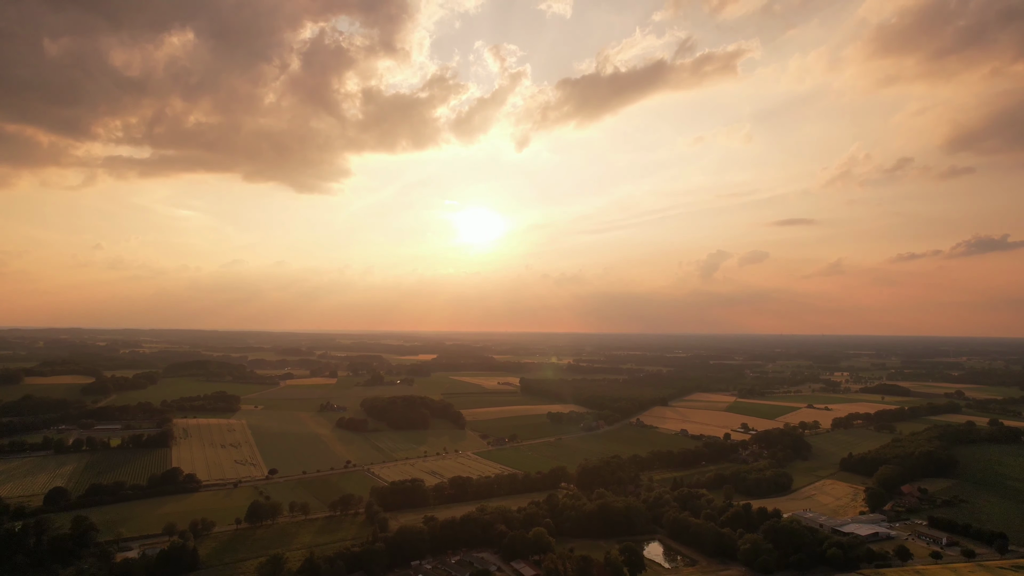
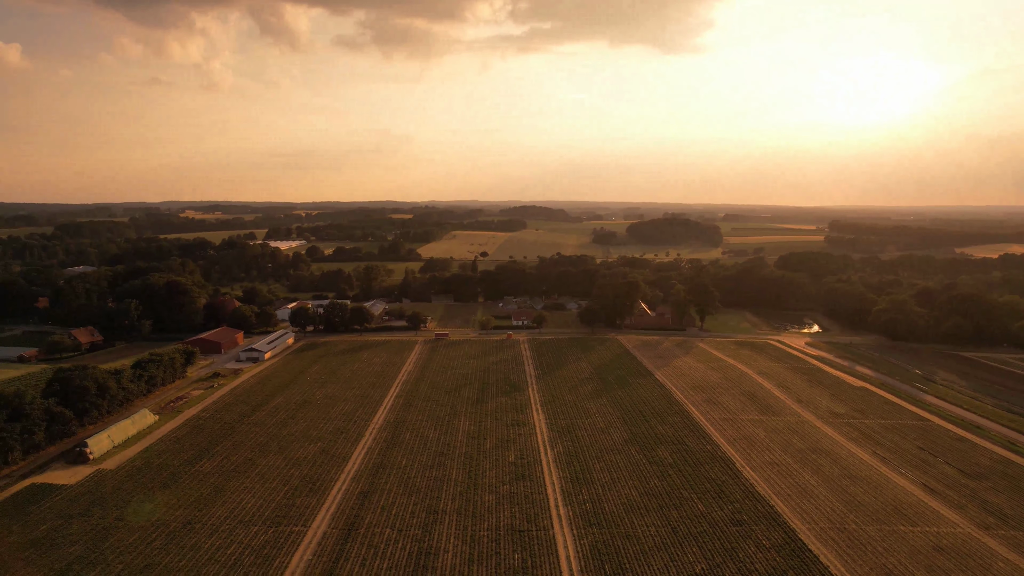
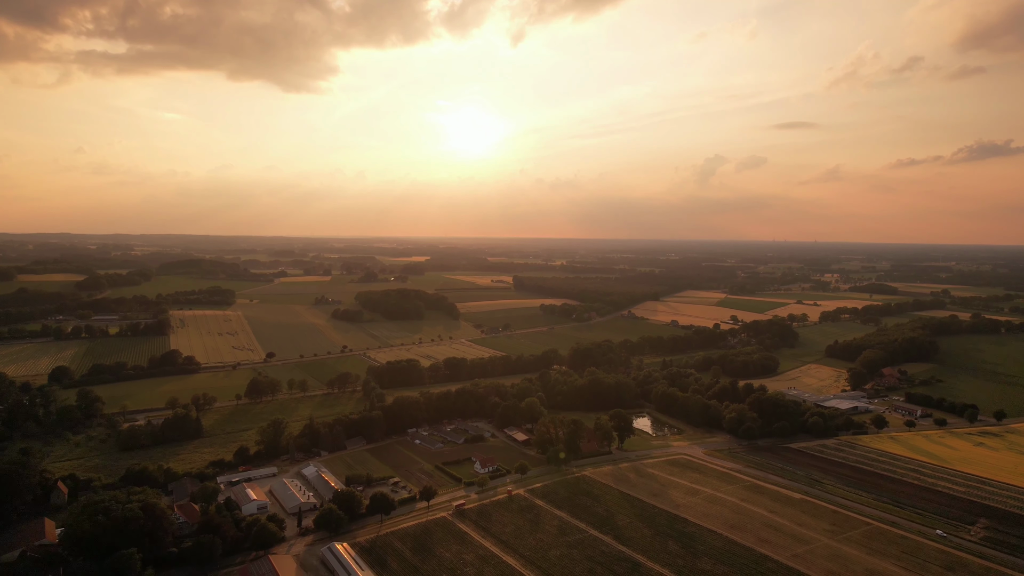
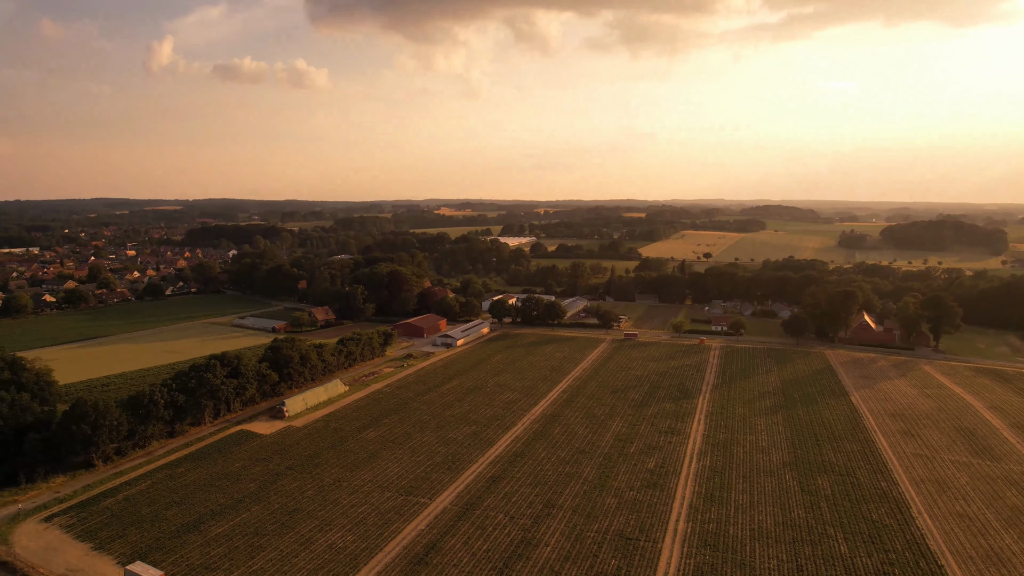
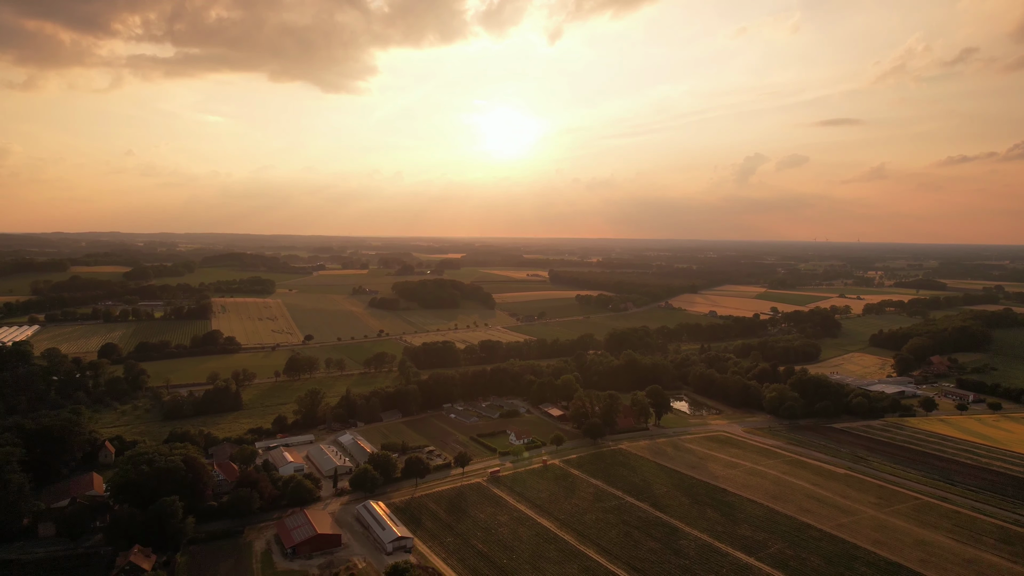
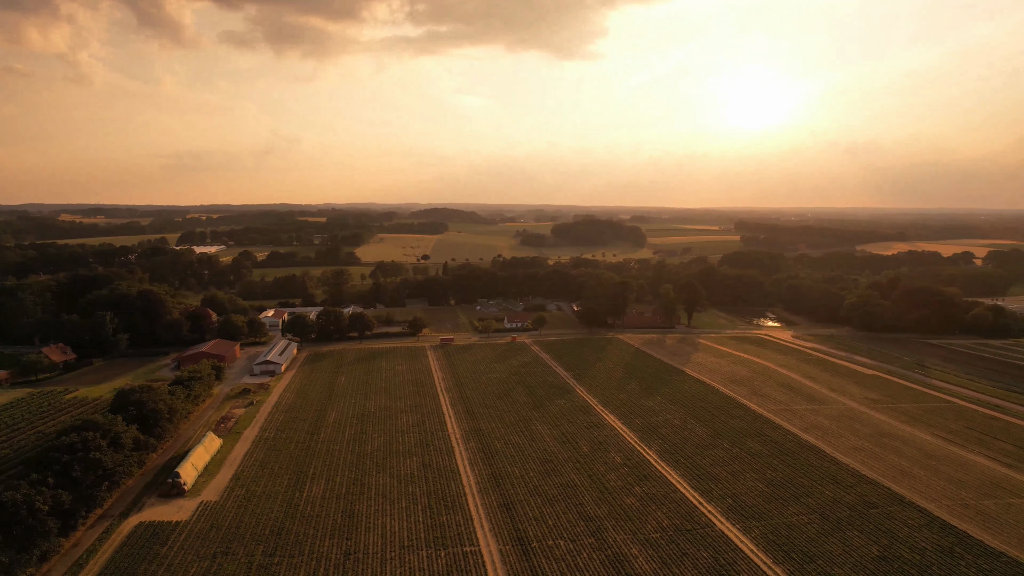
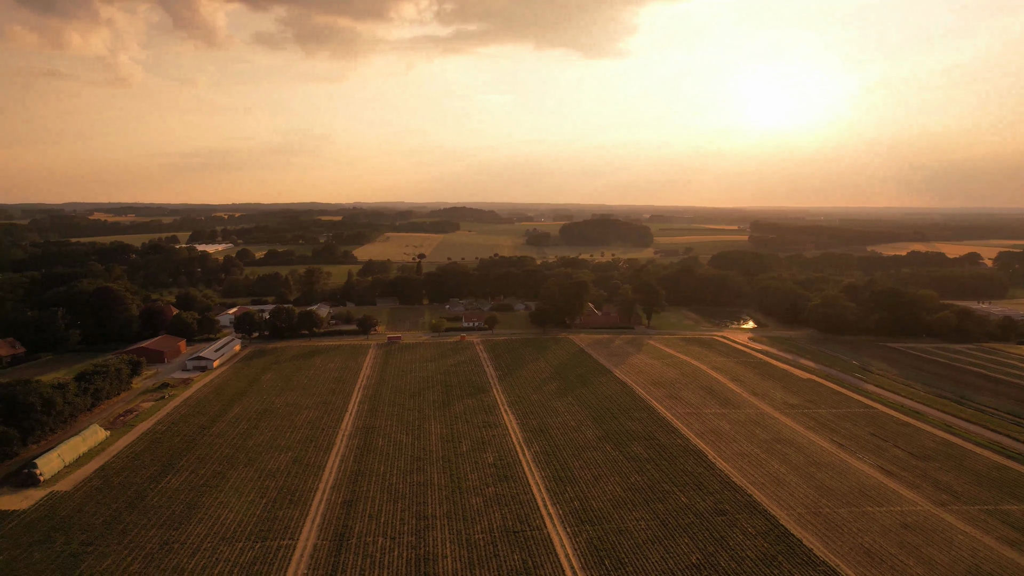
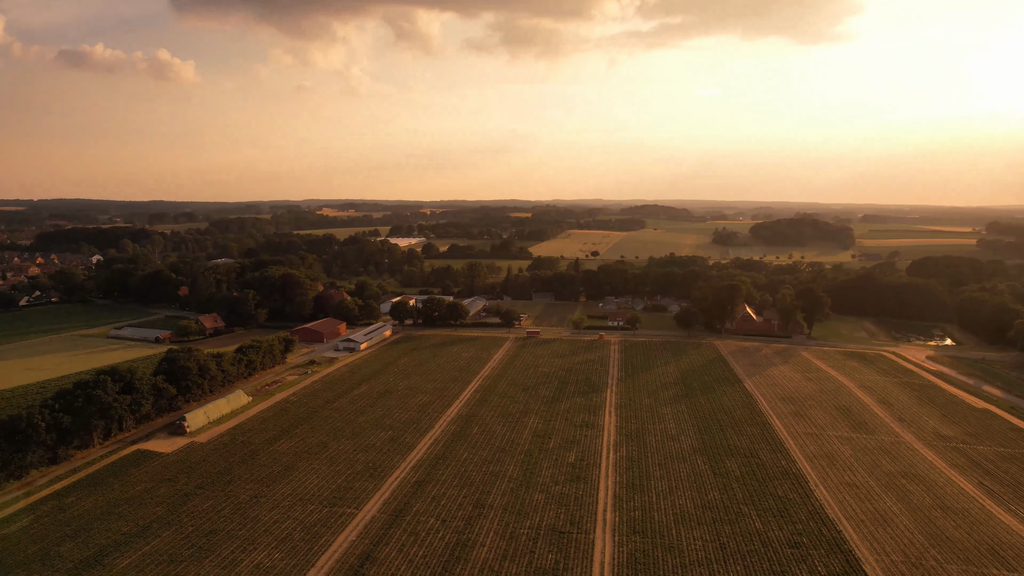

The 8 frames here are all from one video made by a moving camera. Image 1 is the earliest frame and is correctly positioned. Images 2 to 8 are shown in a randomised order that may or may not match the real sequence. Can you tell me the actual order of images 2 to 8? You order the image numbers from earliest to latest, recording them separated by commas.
3, 5, 6, 7, 2, 8, 4
